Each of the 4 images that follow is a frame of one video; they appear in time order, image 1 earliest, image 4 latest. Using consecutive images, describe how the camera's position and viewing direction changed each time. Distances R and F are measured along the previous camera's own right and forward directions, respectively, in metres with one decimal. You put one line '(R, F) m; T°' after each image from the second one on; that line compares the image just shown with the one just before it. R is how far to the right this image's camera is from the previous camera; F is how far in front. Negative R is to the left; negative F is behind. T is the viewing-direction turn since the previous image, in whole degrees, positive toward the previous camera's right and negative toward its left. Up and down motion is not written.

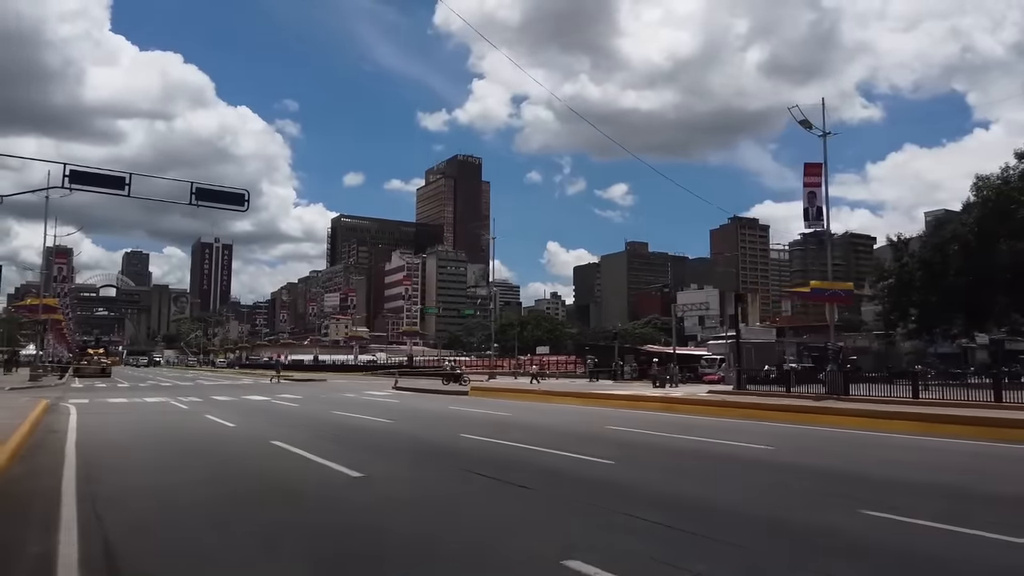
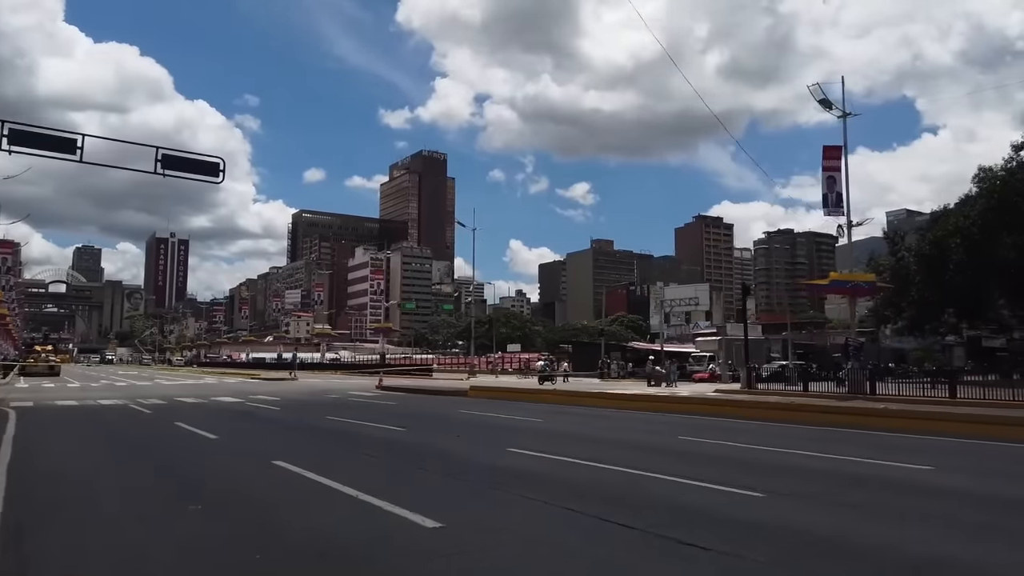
(-0.6, +1.2) m; +3°
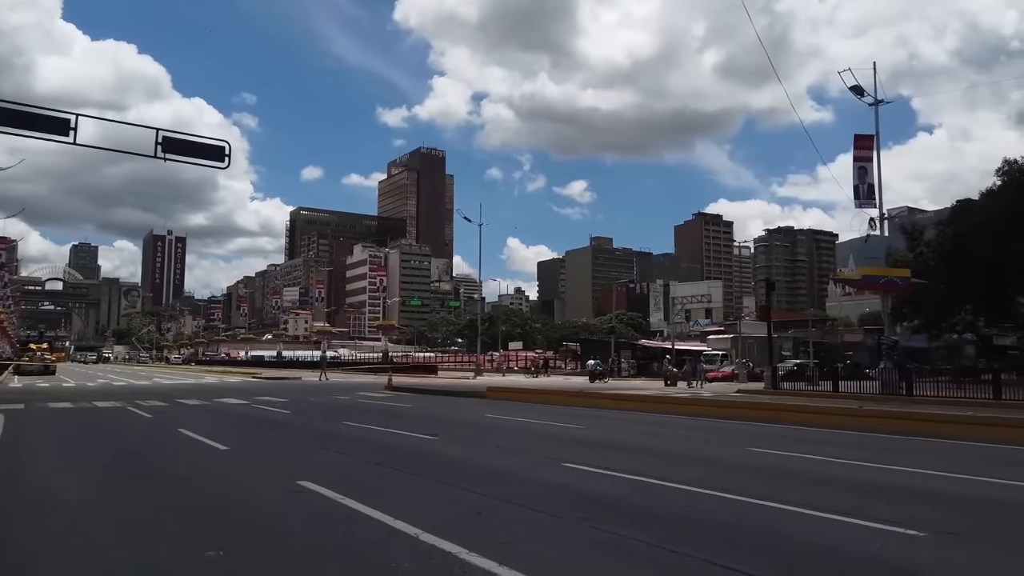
(-0.3, +0.6) m; 0°
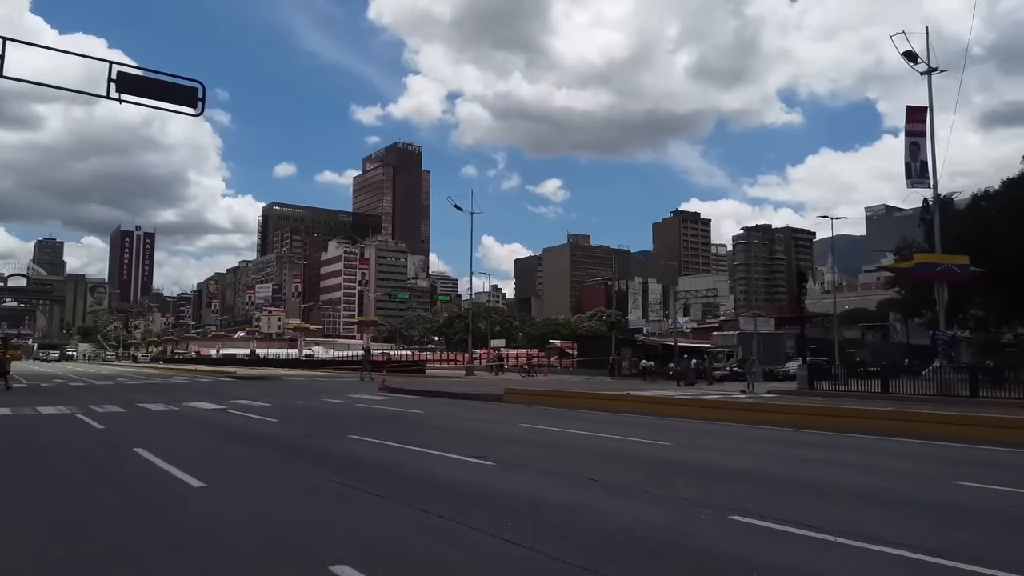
(-0.6, +1.5) m; +2°
